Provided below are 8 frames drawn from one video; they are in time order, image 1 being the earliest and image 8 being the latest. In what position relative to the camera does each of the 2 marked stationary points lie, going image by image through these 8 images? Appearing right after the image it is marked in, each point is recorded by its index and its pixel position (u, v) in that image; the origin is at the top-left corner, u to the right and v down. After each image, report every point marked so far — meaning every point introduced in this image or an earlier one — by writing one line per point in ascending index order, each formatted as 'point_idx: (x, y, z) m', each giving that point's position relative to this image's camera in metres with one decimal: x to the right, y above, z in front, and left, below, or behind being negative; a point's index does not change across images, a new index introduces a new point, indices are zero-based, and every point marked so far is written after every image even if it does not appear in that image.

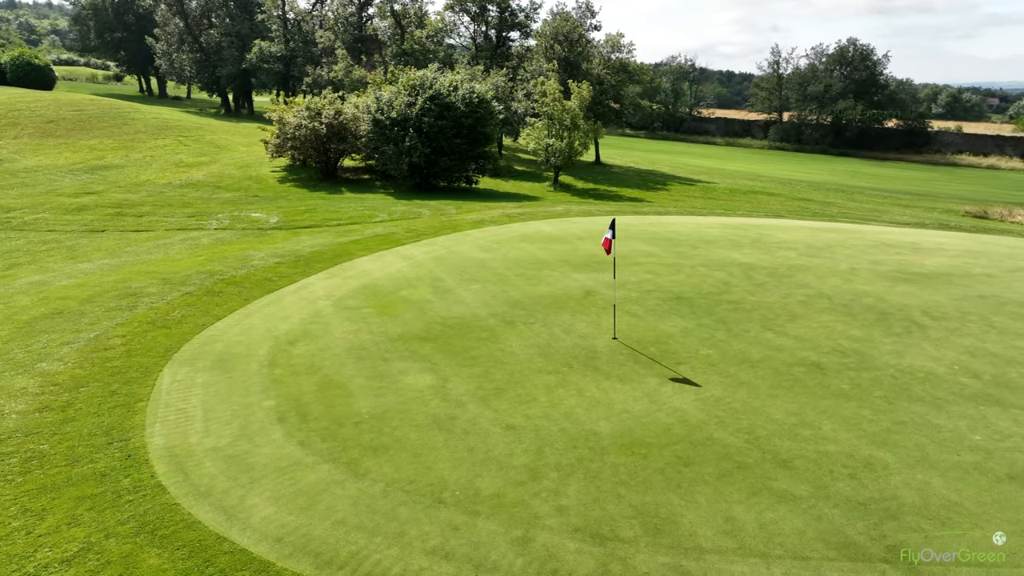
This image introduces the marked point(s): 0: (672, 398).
0: (+2.1, -1.5, +9.3) m
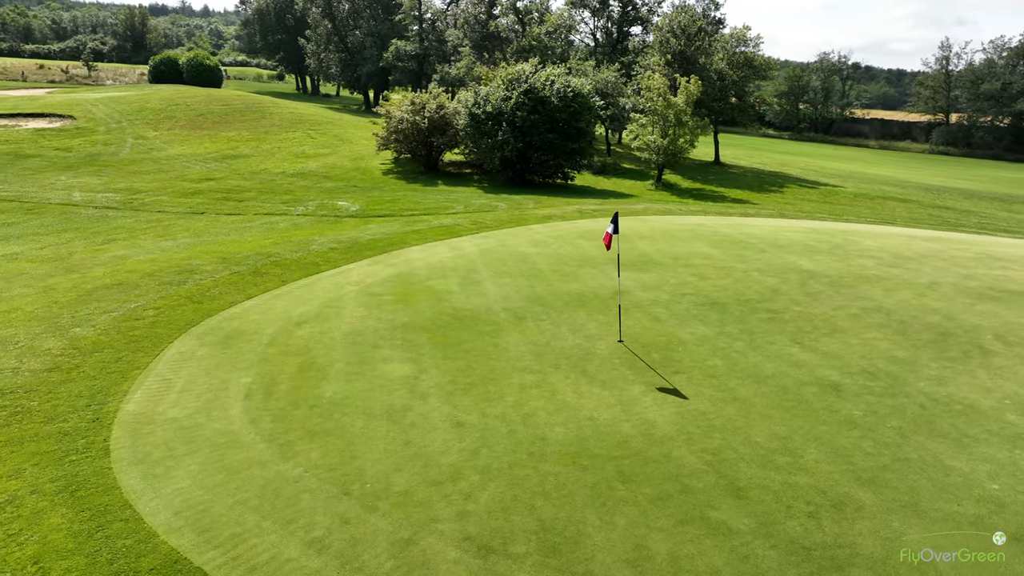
0: (+1.6, -1.5, +8.4) m
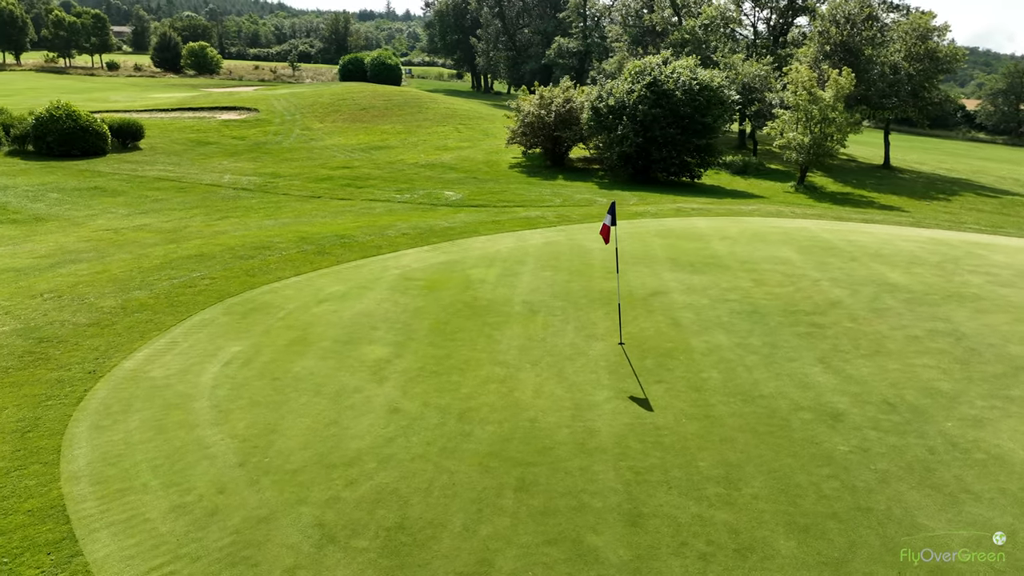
0: (+0.9, -1.4, +7.6) m
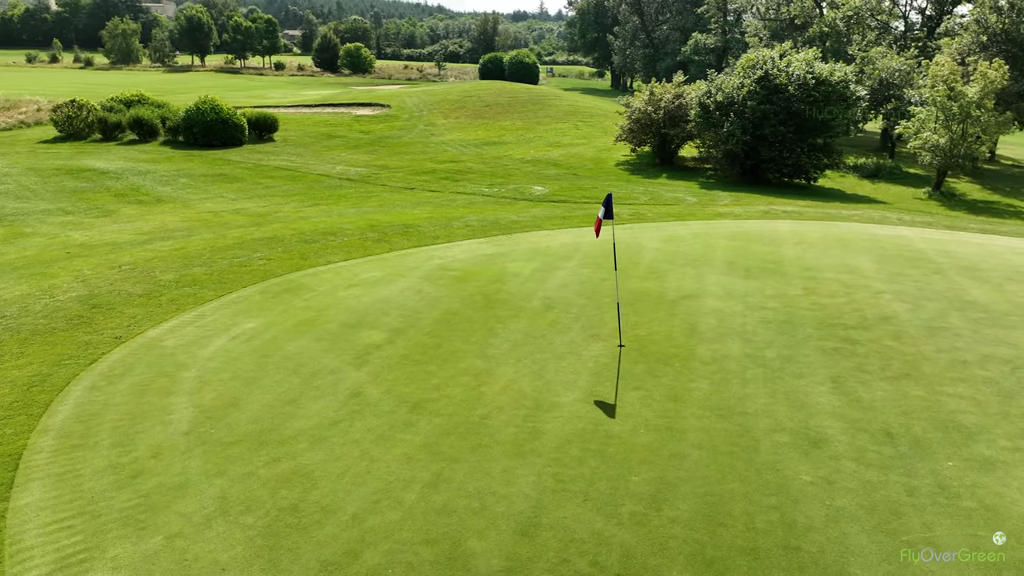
0: (+0.4, -1.4, +7.2) m
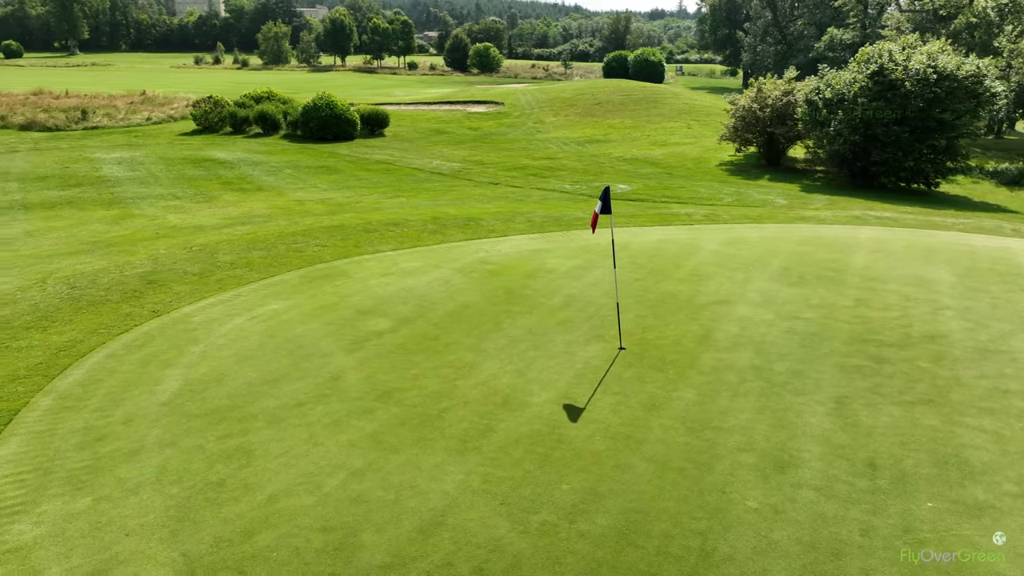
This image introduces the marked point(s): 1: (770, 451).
0: (0.0, -1.3, +6.9) m
1: (+2.2, -1.4, +6.1) m
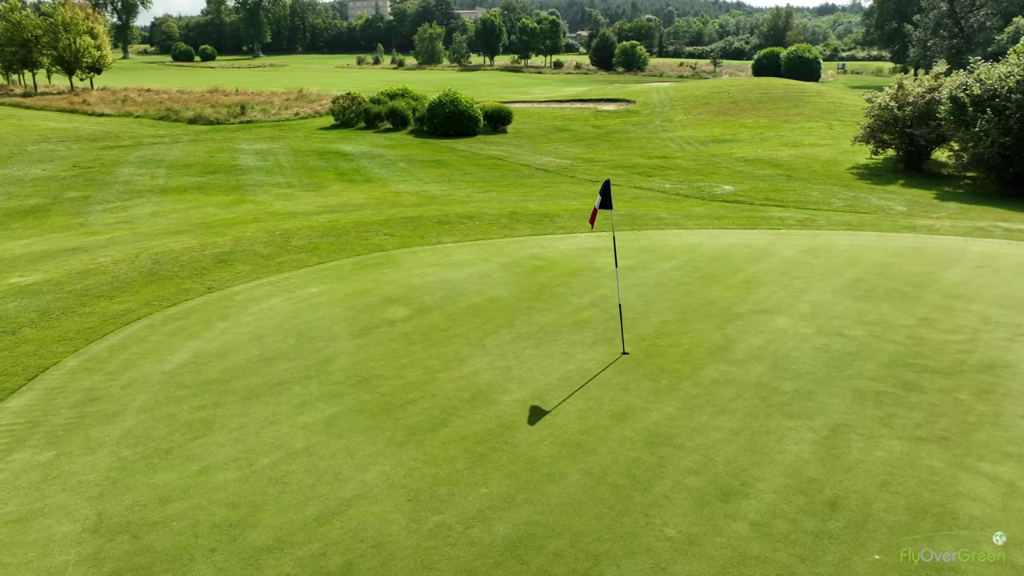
0: (-0.4, -1.2, +6.7) m
1: (+1.6, -1.4, +5.5) m
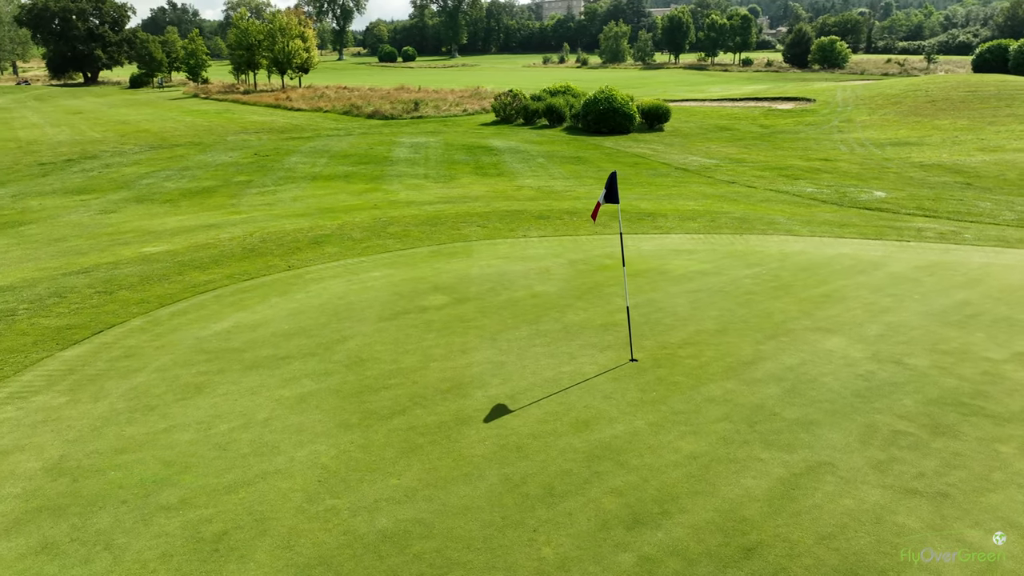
0: (-0.8, -1.1, +6.6) m
1: (+0.9, -1.5, +4.9) m
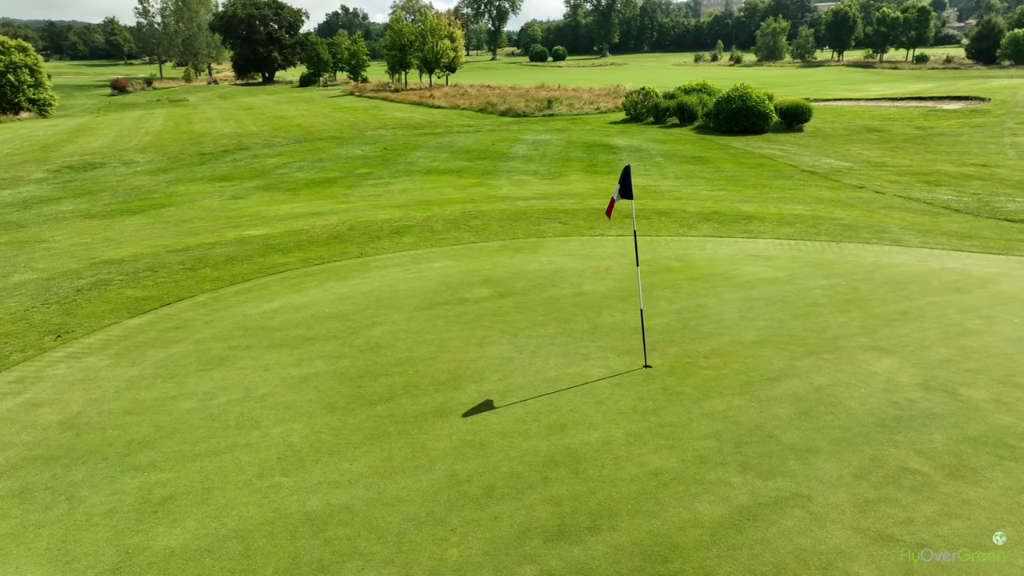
0: (-0.9, -1.0, +6.5) m
1: (+0.5, -1.5, +4.6) m
